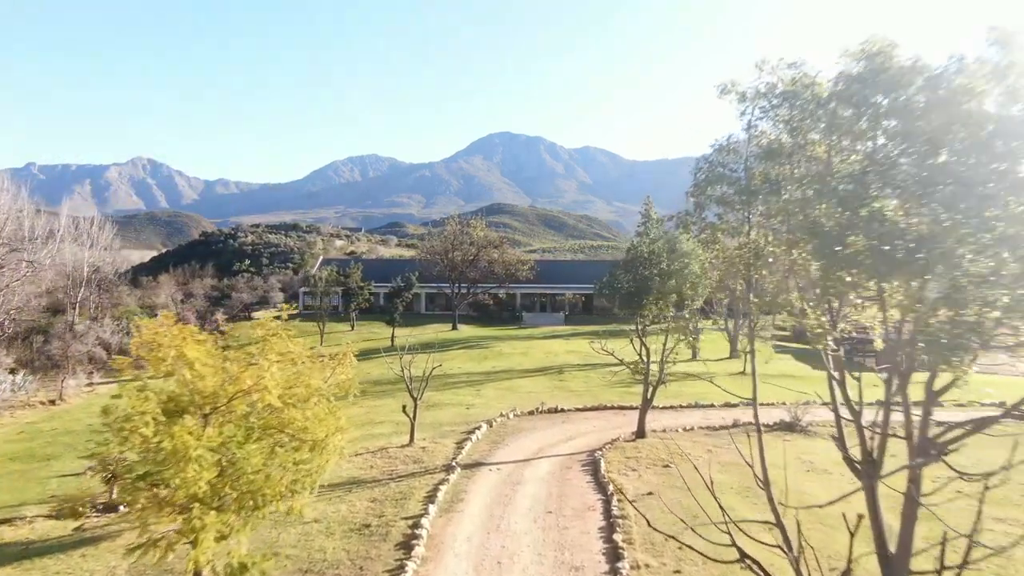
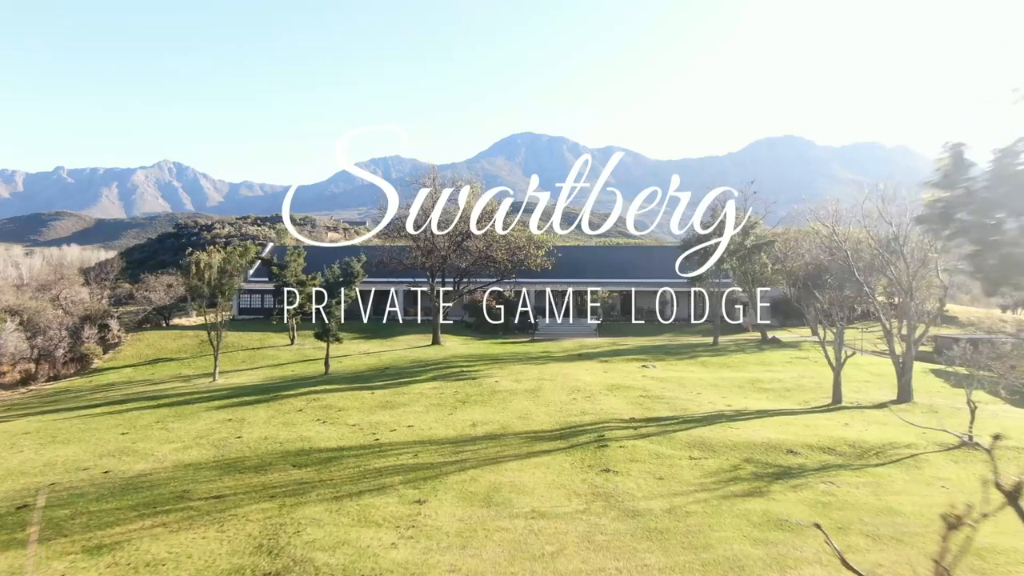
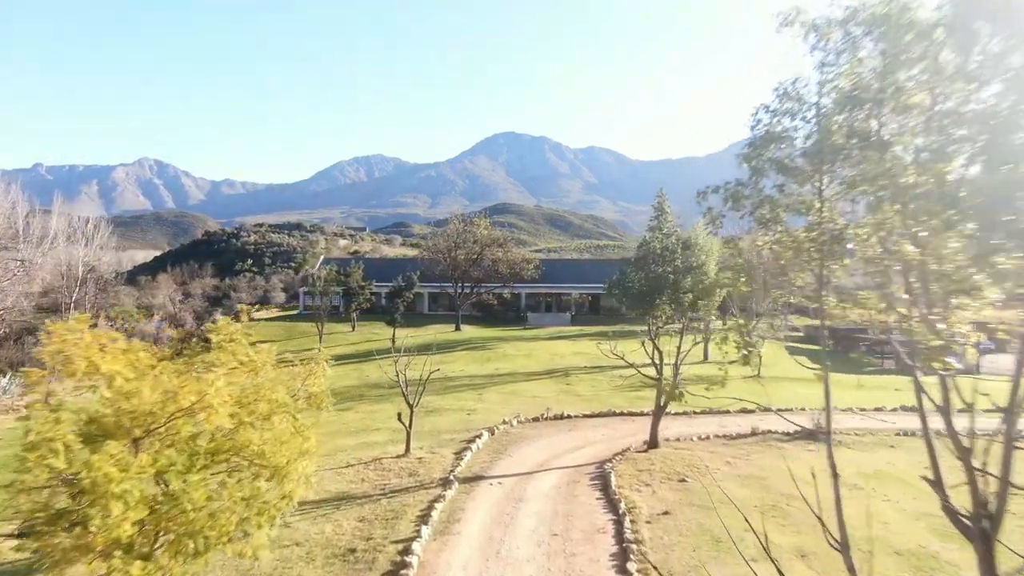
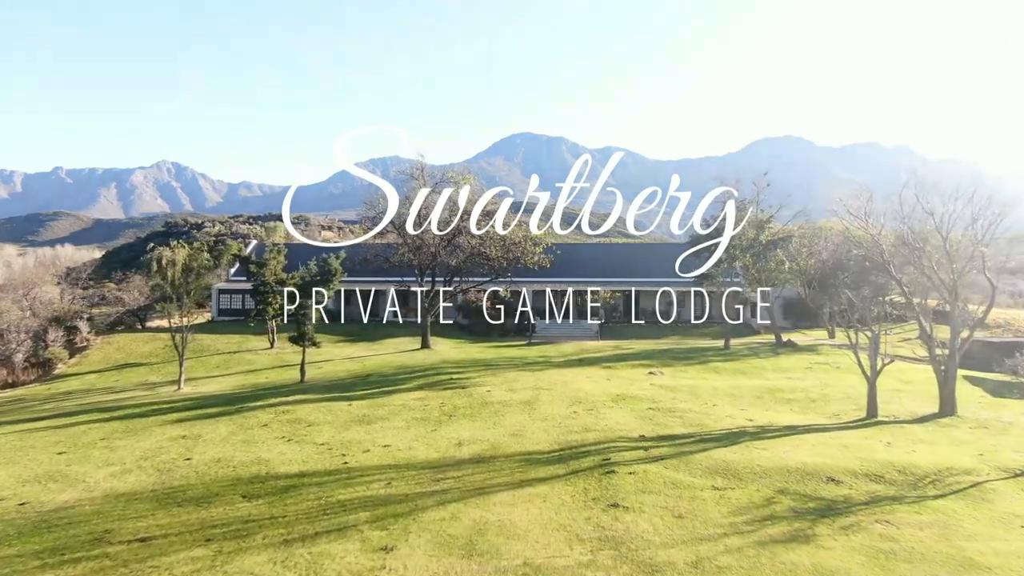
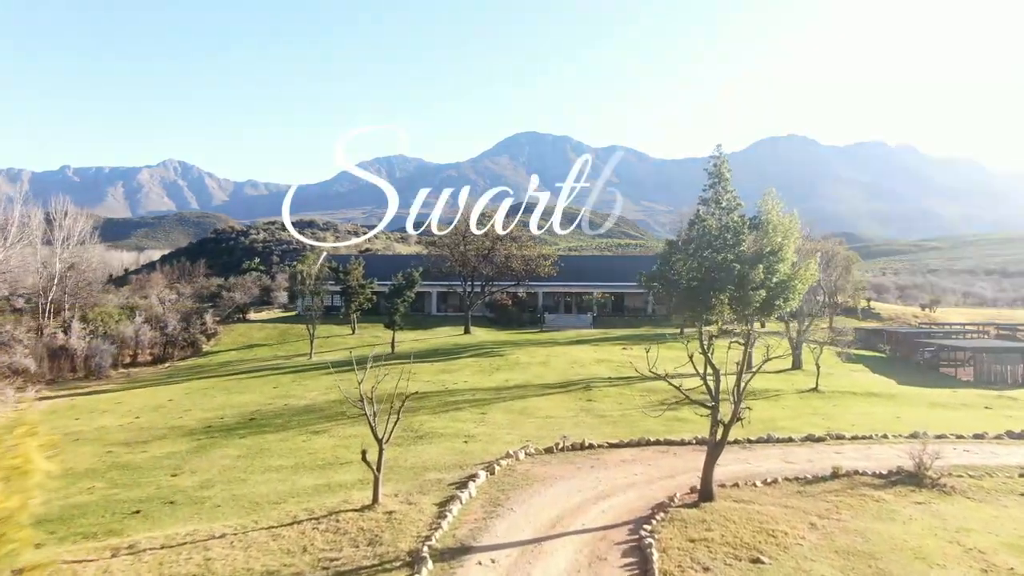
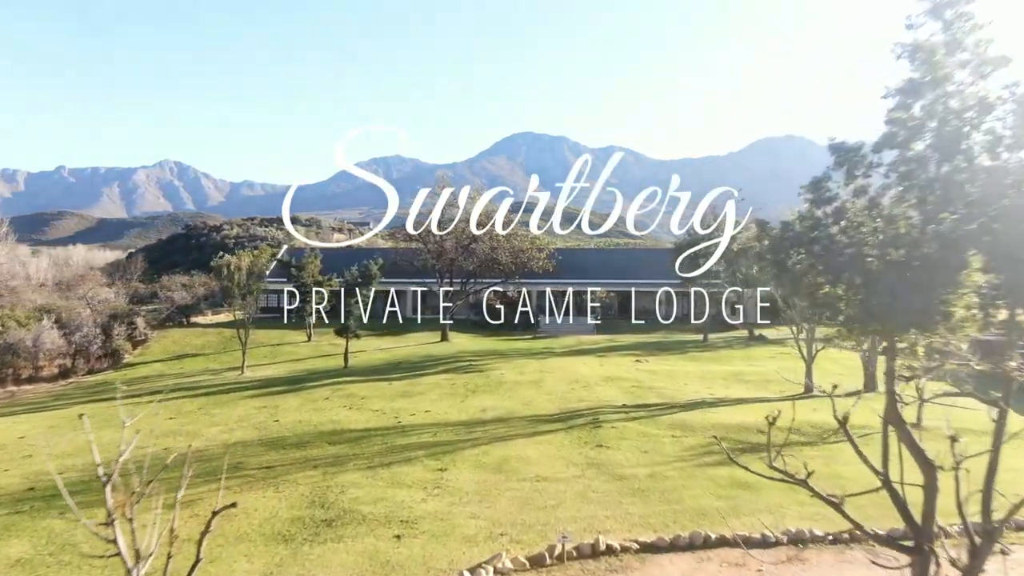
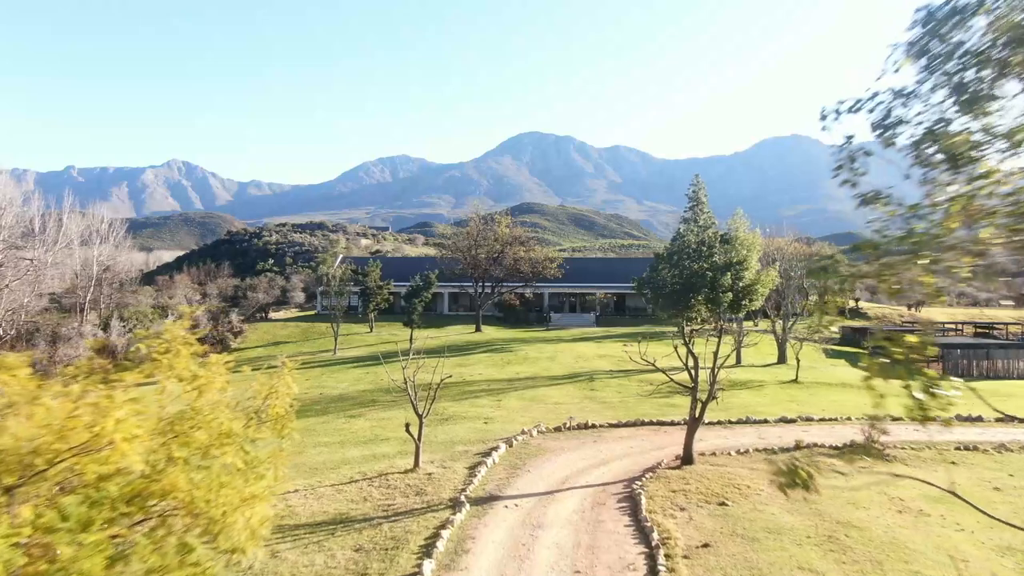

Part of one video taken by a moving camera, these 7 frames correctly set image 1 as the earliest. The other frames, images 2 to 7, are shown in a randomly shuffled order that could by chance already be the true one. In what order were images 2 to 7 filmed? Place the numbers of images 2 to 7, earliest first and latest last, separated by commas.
3, 7, 5, 6, 2, 4
